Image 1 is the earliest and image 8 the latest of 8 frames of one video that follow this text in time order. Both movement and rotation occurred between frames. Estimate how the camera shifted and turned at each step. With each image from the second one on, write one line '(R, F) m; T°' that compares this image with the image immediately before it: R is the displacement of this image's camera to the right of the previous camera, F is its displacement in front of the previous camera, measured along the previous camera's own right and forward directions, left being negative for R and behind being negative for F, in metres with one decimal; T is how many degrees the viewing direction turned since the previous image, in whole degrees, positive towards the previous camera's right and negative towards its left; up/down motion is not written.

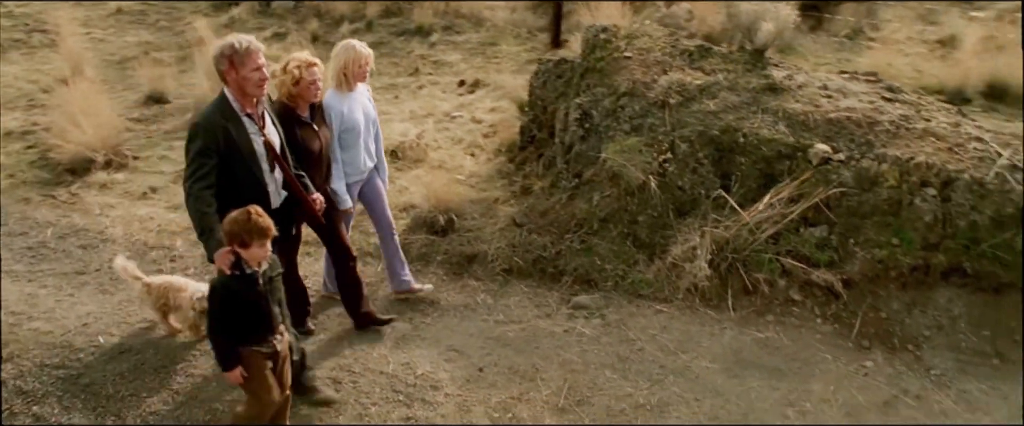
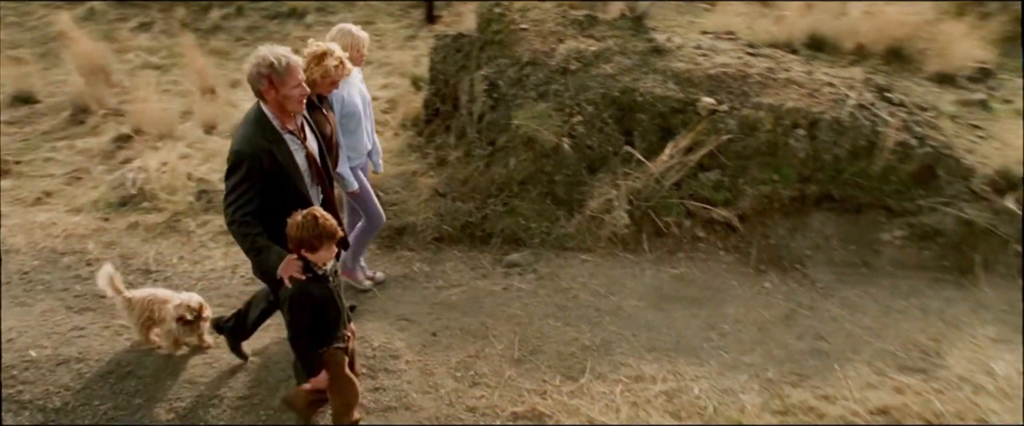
(-0.5, -0.1) m; +12°
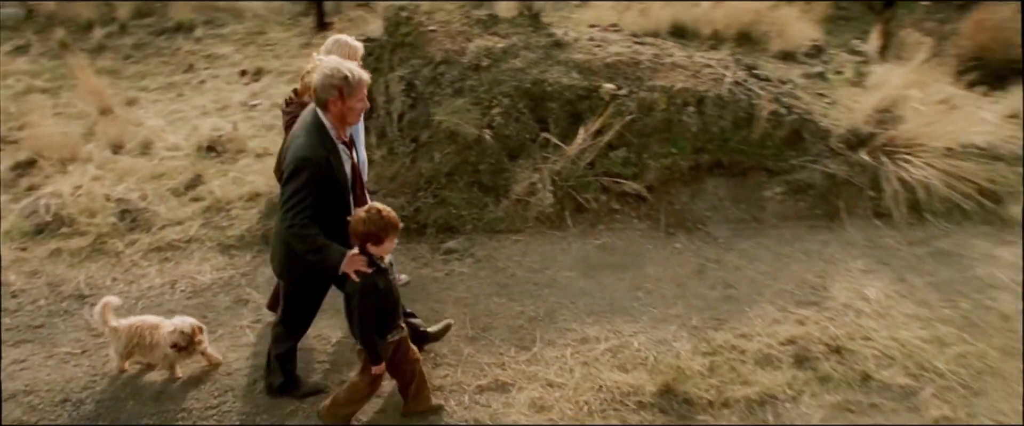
(-0.4, -0.3) m; +10°
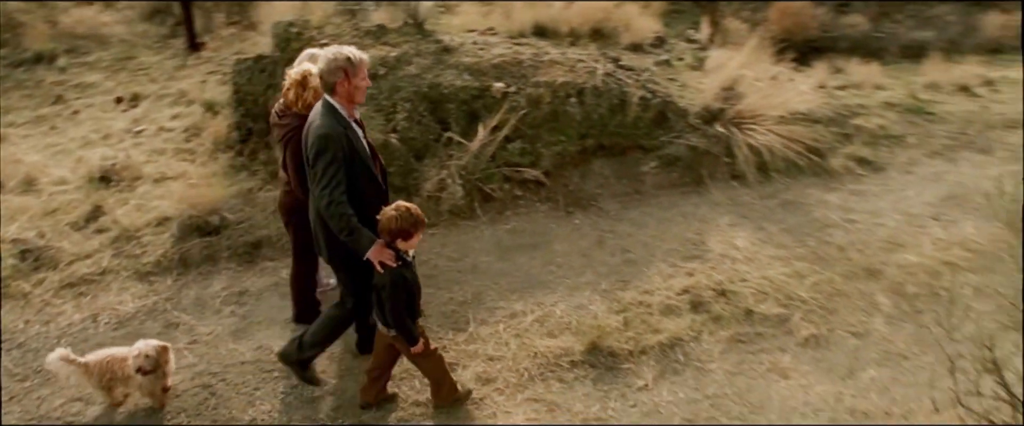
(-0.4, -0.4) m; +12°
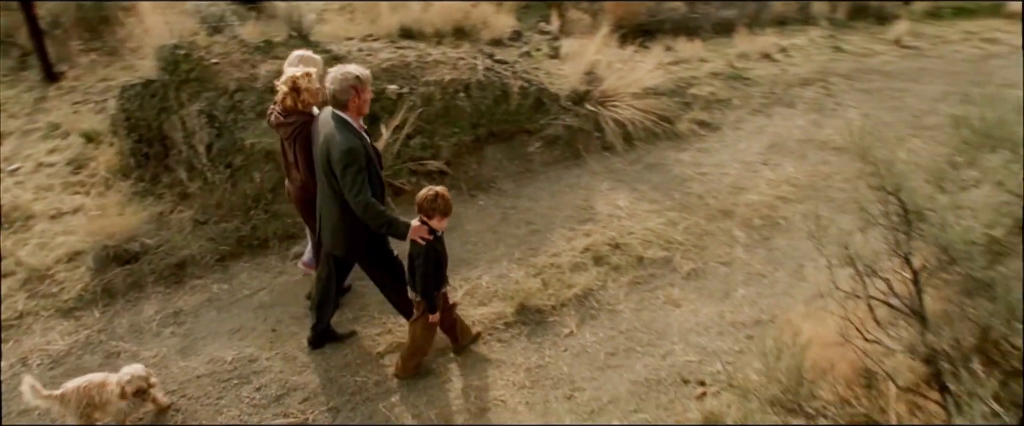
(-0.6, -0.5) m; +13°
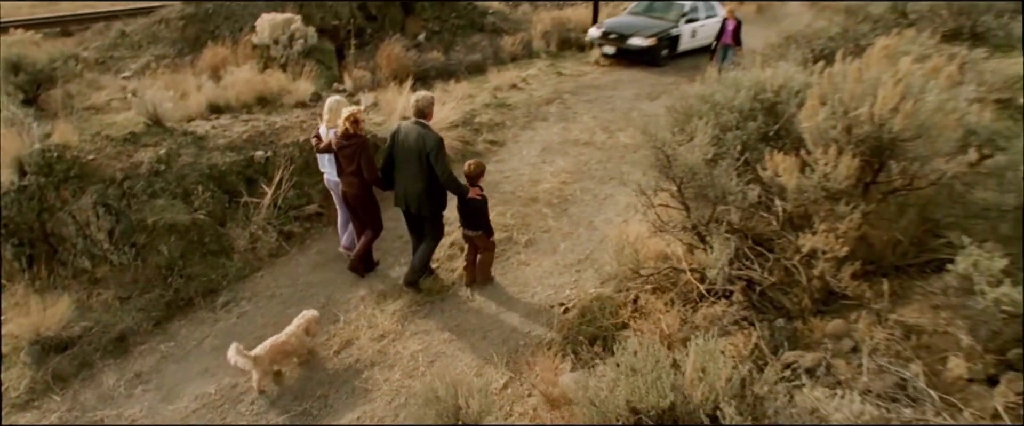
(-1.4, -1.6) m; +22°
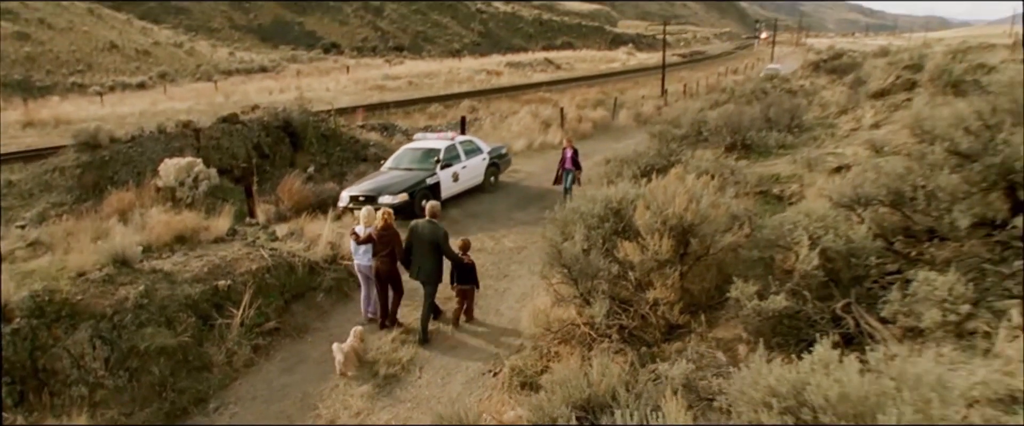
(-0.8, -2.1) m; +13°
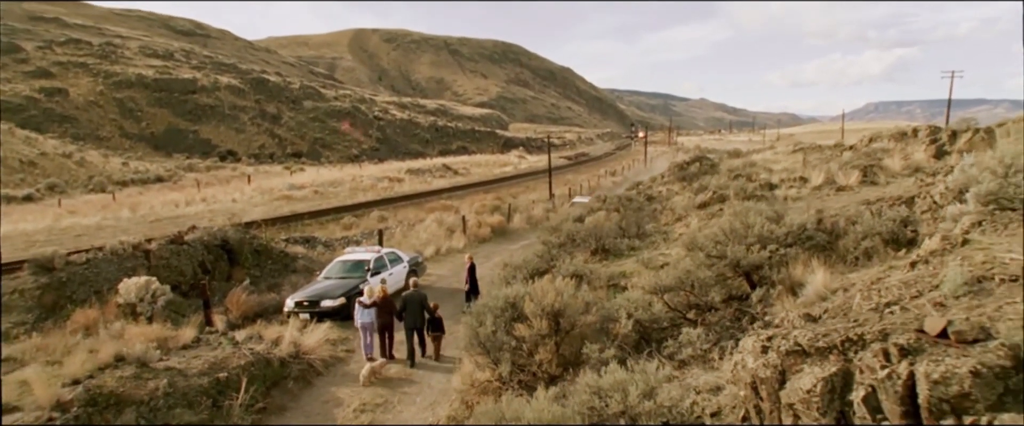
(-0.5, -3.8) m; +9°
